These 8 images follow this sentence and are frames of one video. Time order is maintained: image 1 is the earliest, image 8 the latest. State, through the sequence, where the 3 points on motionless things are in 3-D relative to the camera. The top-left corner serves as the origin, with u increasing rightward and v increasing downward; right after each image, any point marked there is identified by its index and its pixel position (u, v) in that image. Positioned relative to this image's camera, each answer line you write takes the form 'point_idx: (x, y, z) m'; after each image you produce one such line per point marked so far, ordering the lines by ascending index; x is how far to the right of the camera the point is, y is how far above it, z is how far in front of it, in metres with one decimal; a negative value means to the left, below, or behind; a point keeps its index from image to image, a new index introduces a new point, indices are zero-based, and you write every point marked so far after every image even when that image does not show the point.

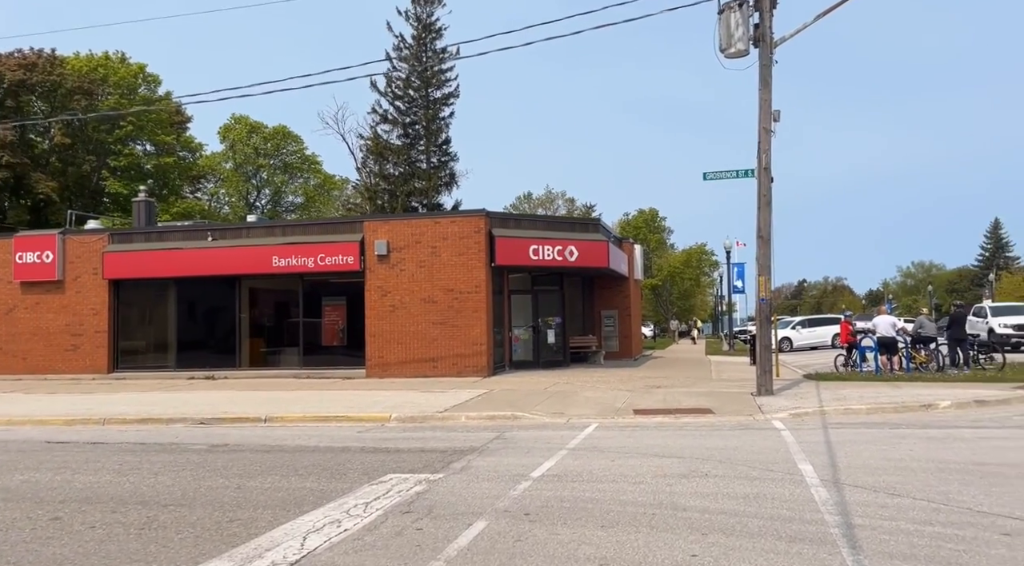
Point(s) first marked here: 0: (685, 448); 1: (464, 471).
0: (+2.0, -1.9, +9.8) m
1: (-0.5, -1.9, +8.5) m
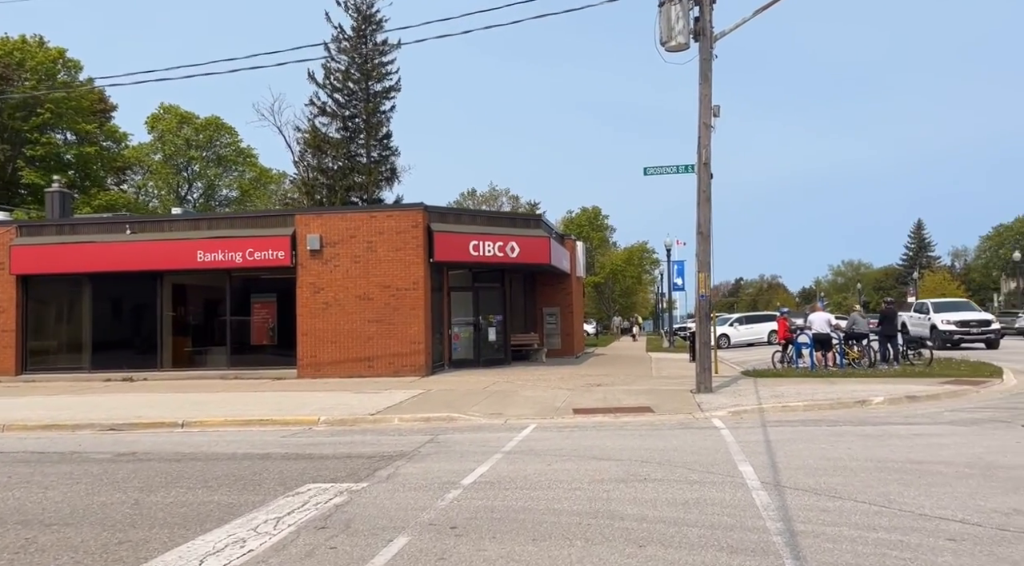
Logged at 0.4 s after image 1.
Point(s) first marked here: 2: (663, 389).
0: (+1.3, -1.9, +9.4) m
1: (-1.2, -1.9, +8.0) m
2: (+3.0, -2.1, +16.6) m
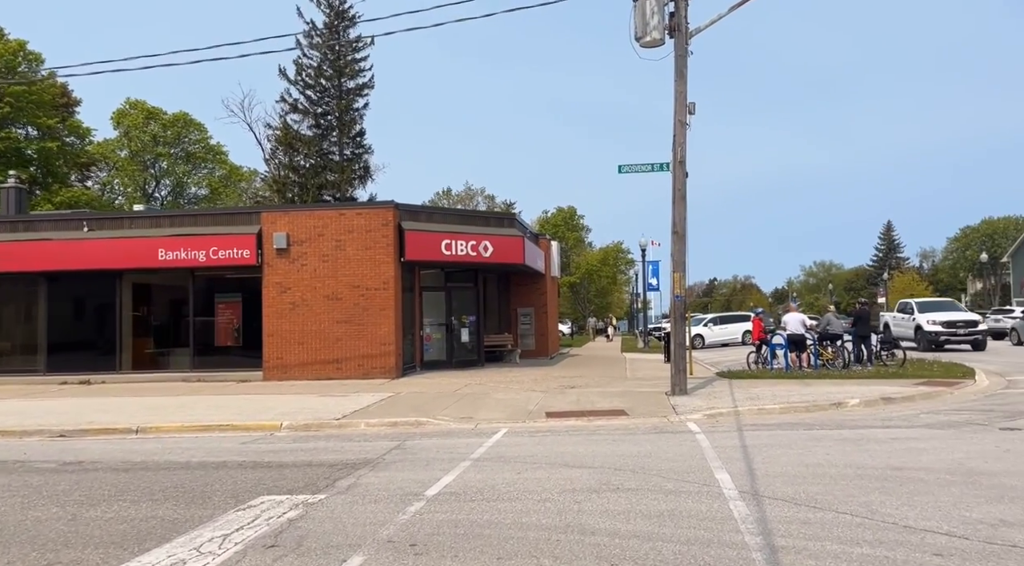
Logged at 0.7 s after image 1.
0: (+0.9, -1.9, +9.1) m
1: (-1.5, -1.9, +7.5) m
2: (+2.5, -2.1, +16.3) m
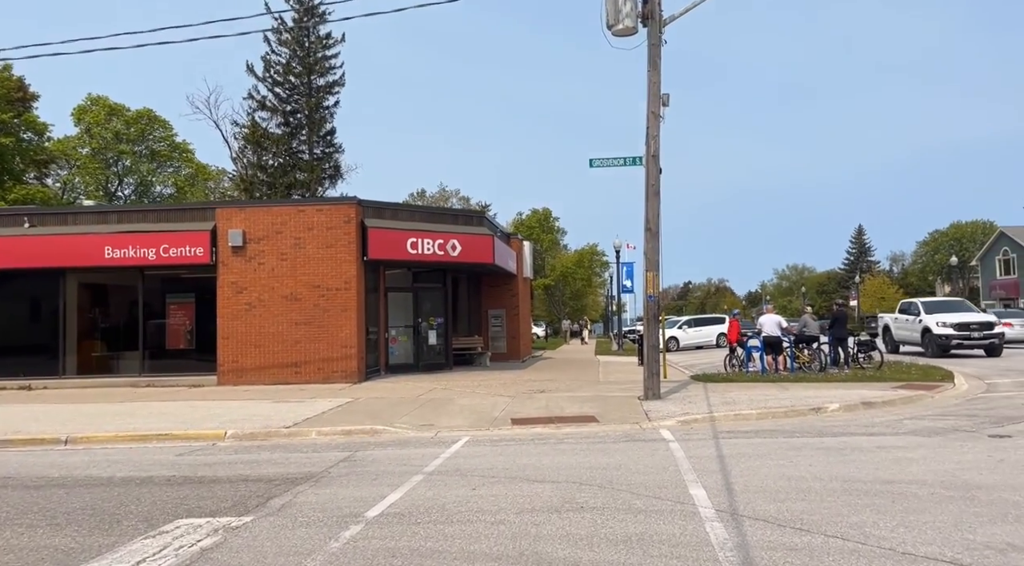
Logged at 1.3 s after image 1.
0: (+0.5, -1.9, +8.3) m
1: (-1.8, -1.8, +6.7) m
2: (+1.8, -2.1, +15.6) m
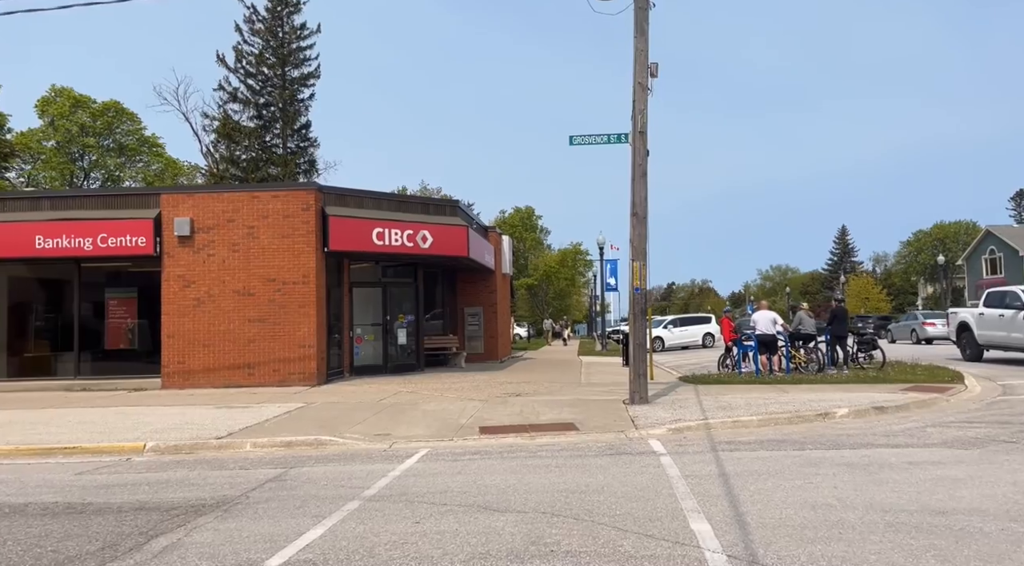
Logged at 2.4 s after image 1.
0: (+0.1, -1.7, +6.8) m
1: (-2.2, -1.7, +5.1) m
2: (+1.3, -2.0, +14.1) m
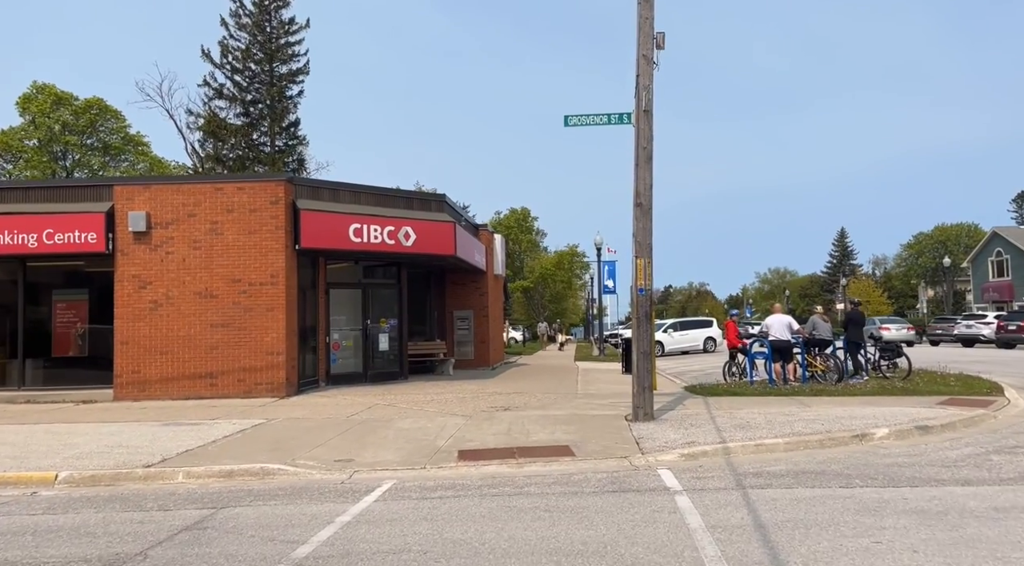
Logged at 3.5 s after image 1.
0: (0.0, -1.7, +5.1) m
1: (-2.3, -1.7, +3.5) m
2: (+1.1, -2.0, +12.5) m
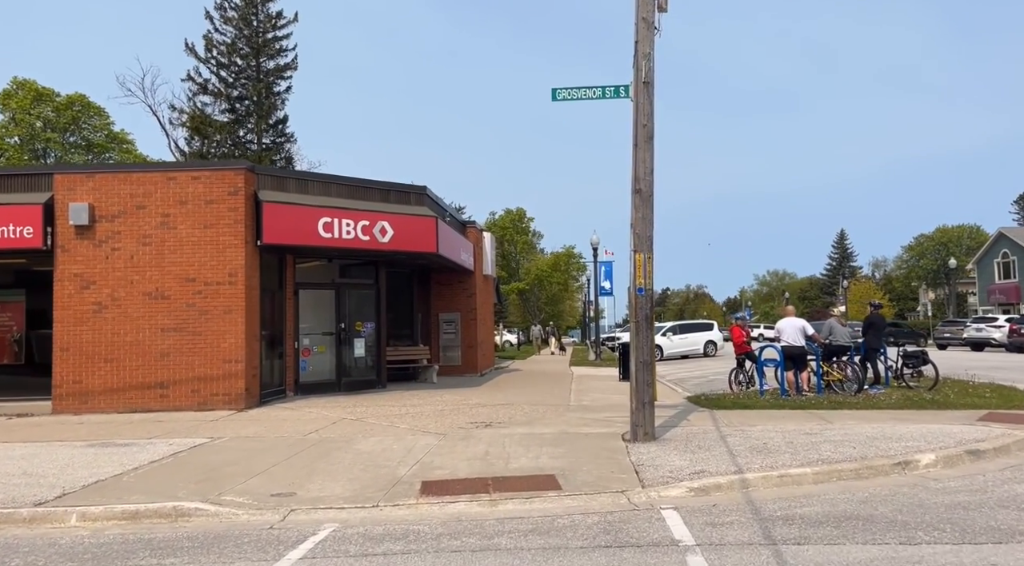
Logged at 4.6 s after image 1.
0: (-0.3, -1.7, +3.6) m
1: (-2.5, -1.6, +1.9) m
2: (+0.9, -2.0, +10.9) m
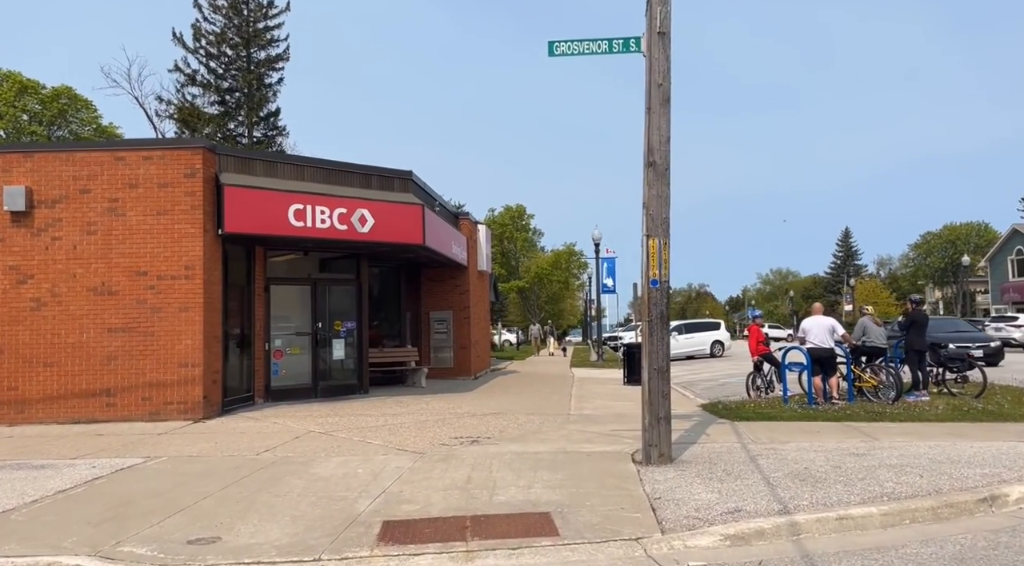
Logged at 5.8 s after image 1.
0: (-0.4, -1.6, +1.9) m
1: (-2.7, -1.5, +0.3) m
2: (+0.8, -1.9, +9.2) m
